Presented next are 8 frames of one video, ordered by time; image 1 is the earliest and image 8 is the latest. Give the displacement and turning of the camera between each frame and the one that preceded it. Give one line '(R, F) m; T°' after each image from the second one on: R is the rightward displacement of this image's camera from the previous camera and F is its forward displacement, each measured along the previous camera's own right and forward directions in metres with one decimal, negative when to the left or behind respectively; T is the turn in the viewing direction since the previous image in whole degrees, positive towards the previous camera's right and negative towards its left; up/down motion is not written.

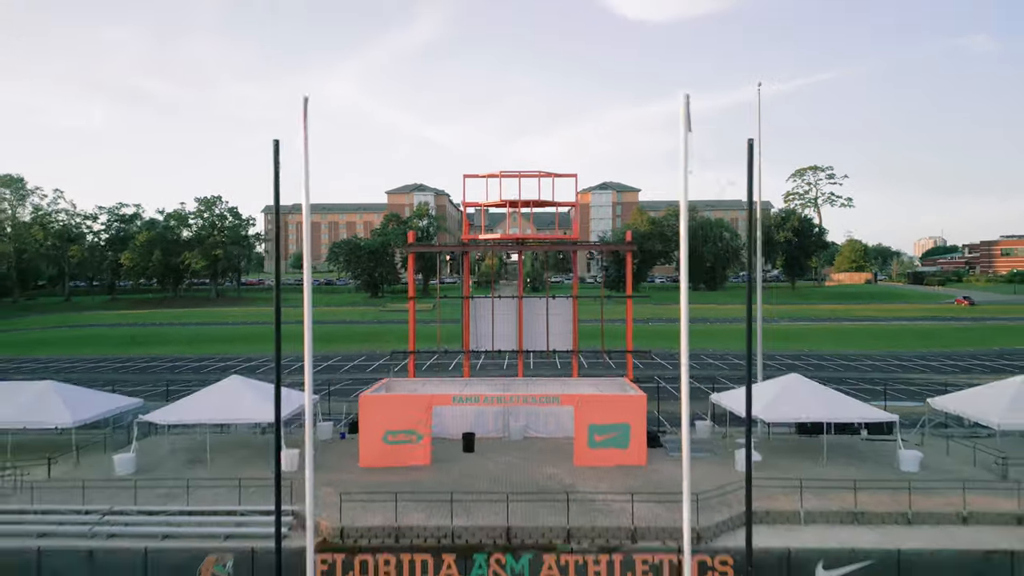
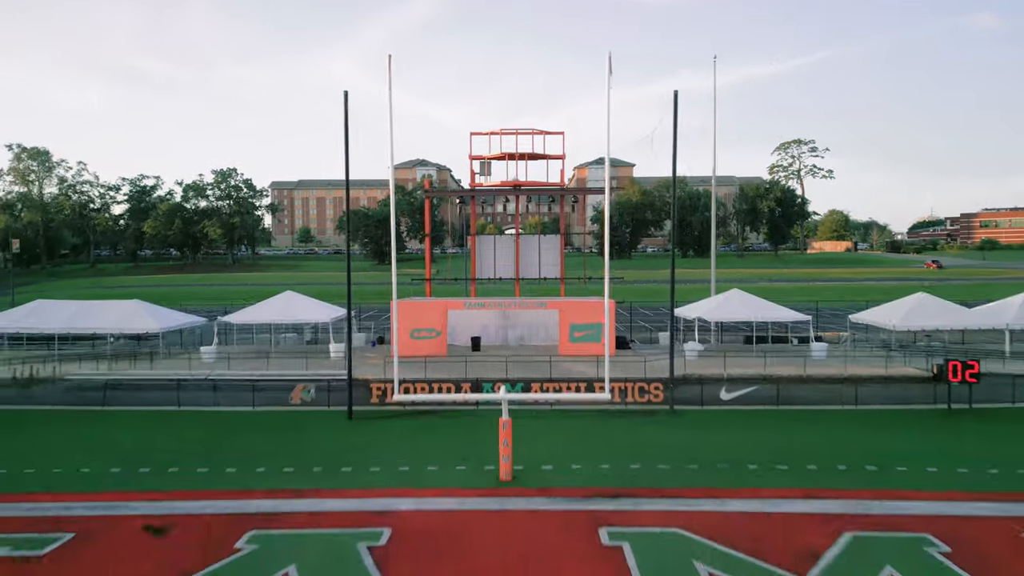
(0.0, -3.9) m; 0°
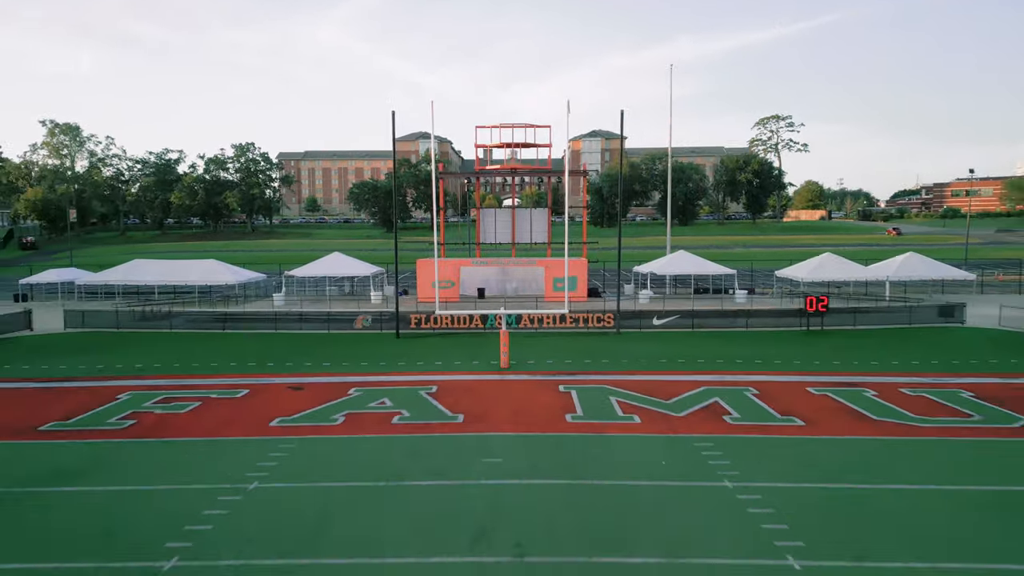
(0.0, -5.7) m; 0°
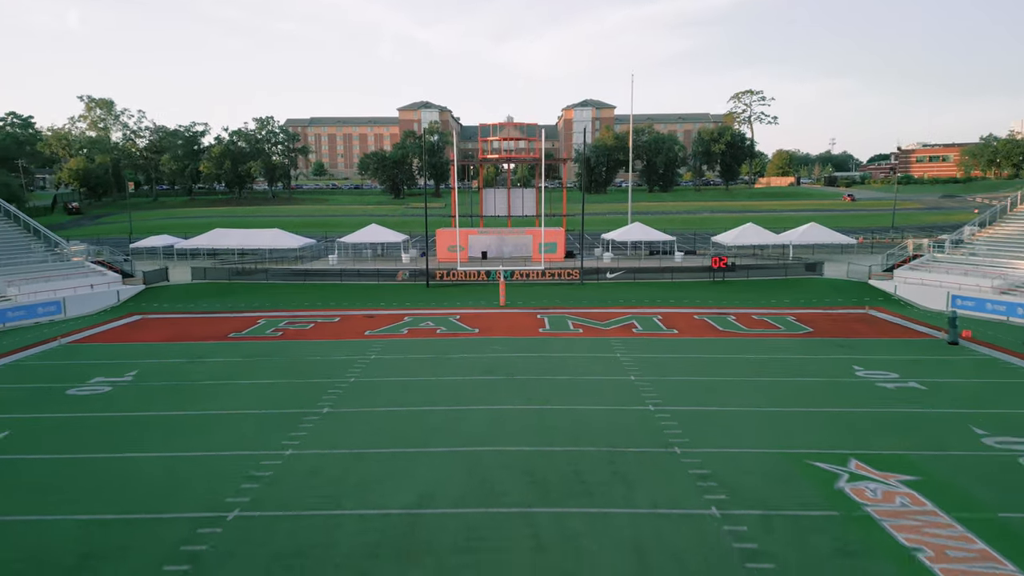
(+0.1, -7.9) m; 0°
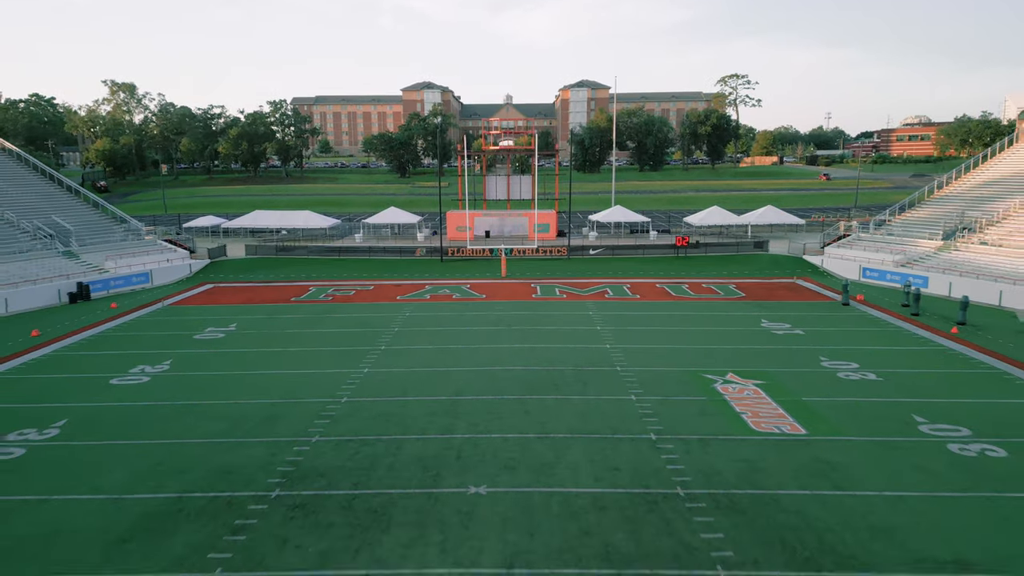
(0.0, -5.6) m; 0°
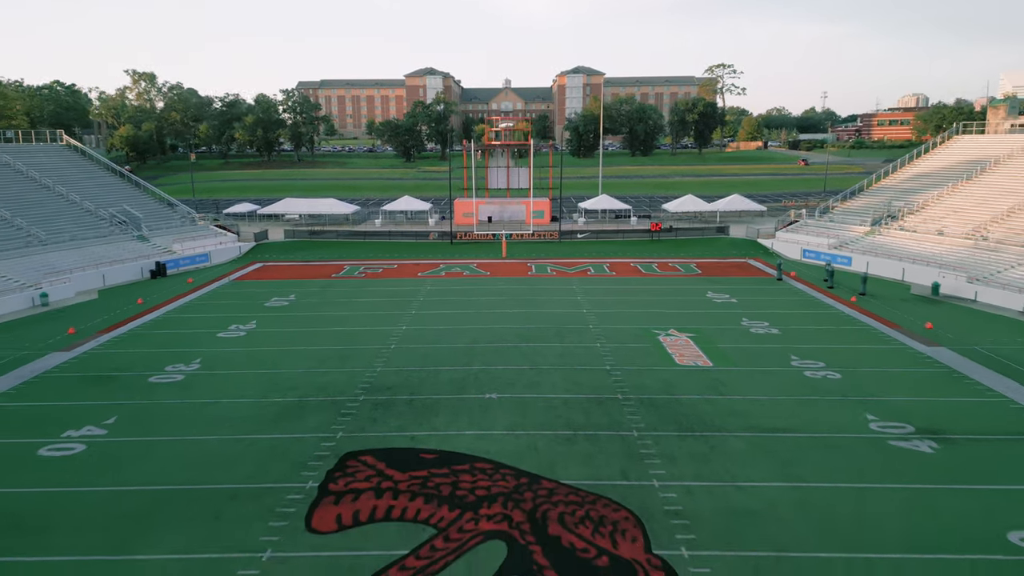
(0.0, -5.7) m; 0°
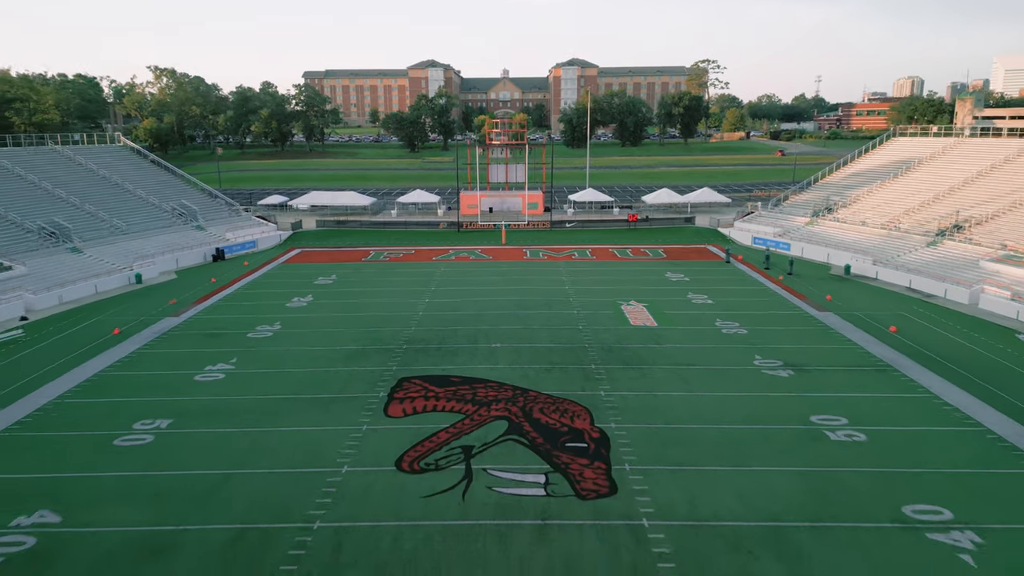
(0.0, -6.6) m; 0°
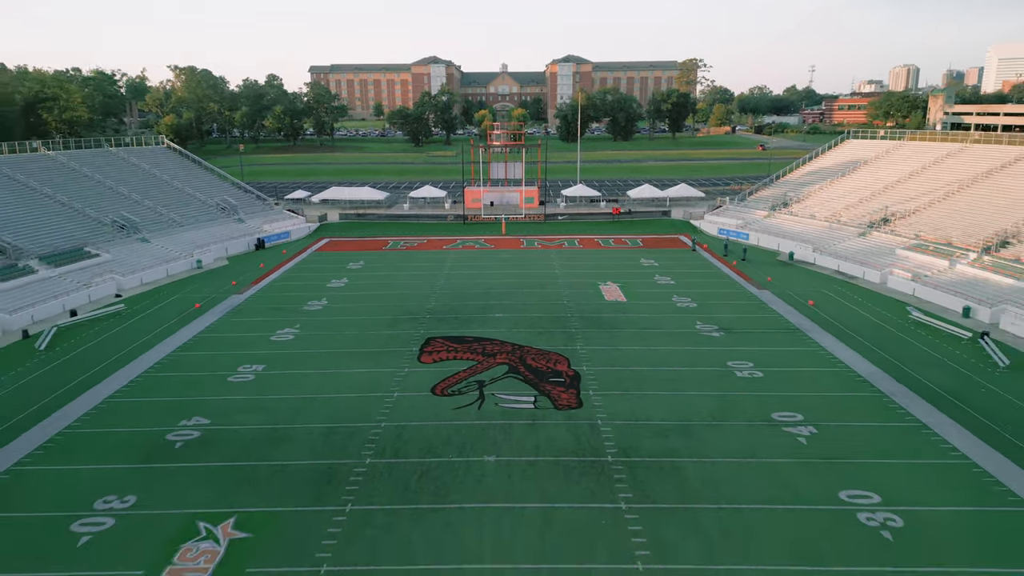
(0.0, -6.4) m; 0°
